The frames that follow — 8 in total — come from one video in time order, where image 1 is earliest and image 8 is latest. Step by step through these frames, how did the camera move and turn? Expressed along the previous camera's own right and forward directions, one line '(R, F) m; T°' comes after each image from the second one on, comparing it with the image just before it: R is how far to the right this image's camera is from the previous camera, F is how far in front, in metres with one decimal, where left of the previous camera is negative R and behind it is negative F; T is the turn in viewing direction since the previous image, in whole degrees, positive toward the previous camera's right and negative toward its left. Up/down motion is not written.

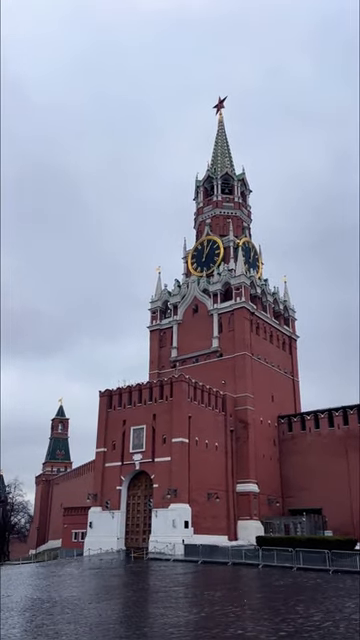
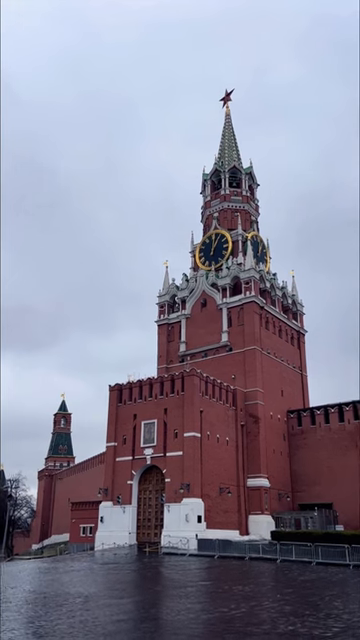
(-0.9, +0.2) m; 0°
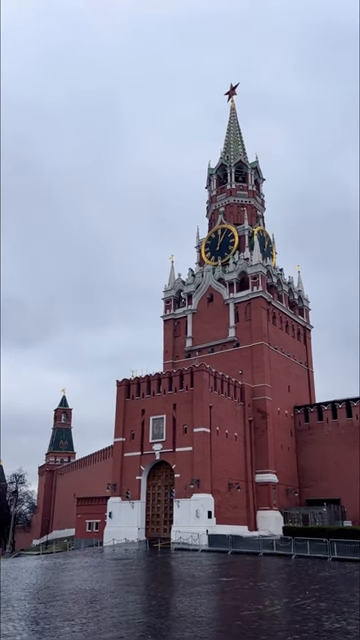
(-0.8, +0.2) m; 0°
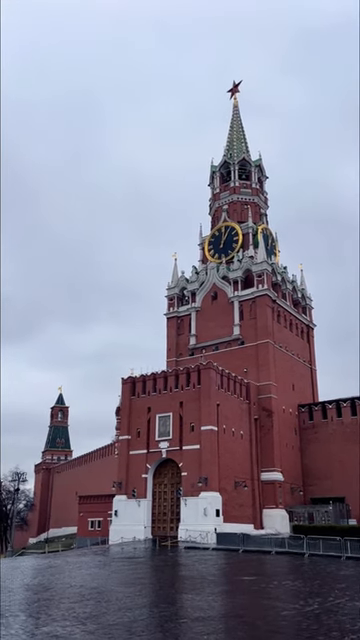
(-0.9, +0.2) m; +1°
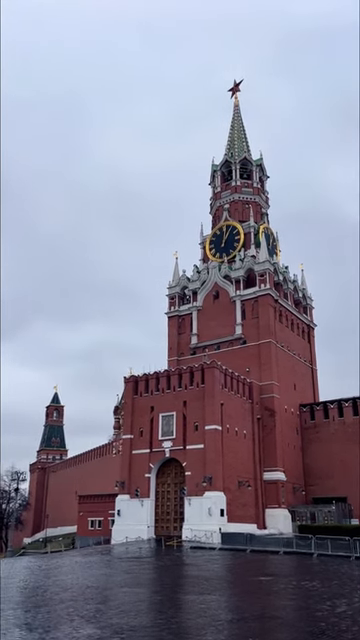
(-0.8, +0.2) m; +1°
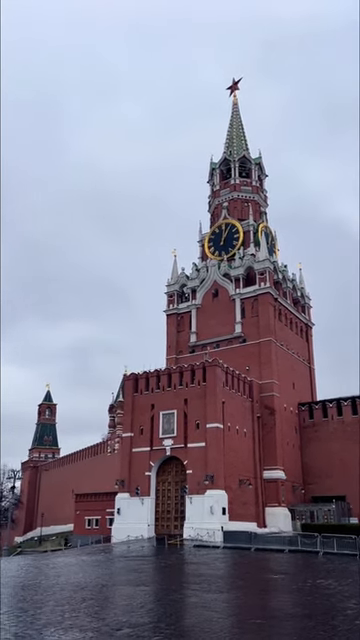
(-0.8, +0.2) m; +1°
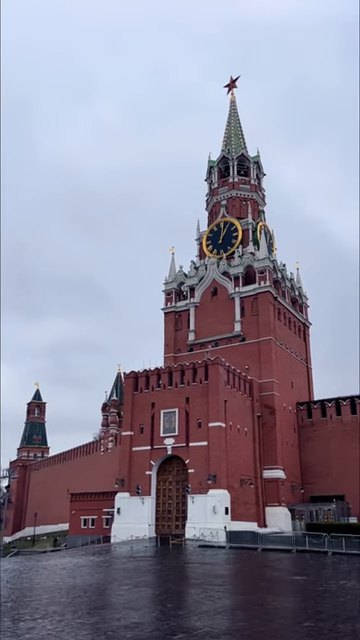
(-1.1, +0.4) m; +1°
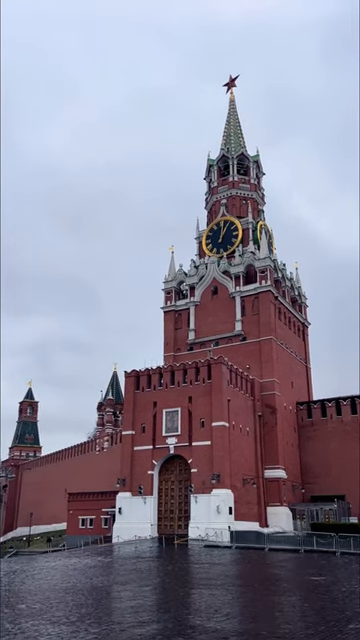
(-0.9, +0.2) m; +1°
